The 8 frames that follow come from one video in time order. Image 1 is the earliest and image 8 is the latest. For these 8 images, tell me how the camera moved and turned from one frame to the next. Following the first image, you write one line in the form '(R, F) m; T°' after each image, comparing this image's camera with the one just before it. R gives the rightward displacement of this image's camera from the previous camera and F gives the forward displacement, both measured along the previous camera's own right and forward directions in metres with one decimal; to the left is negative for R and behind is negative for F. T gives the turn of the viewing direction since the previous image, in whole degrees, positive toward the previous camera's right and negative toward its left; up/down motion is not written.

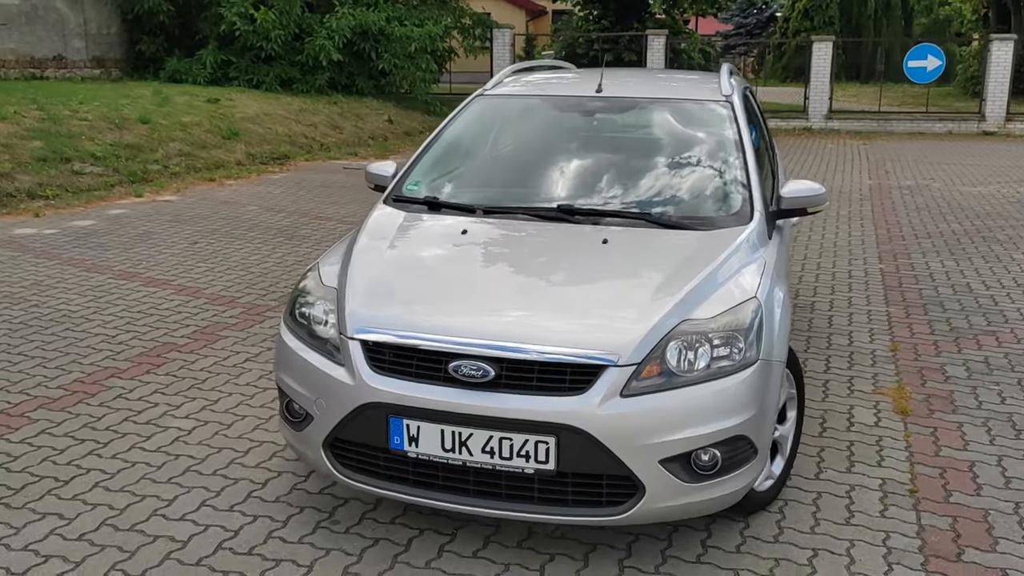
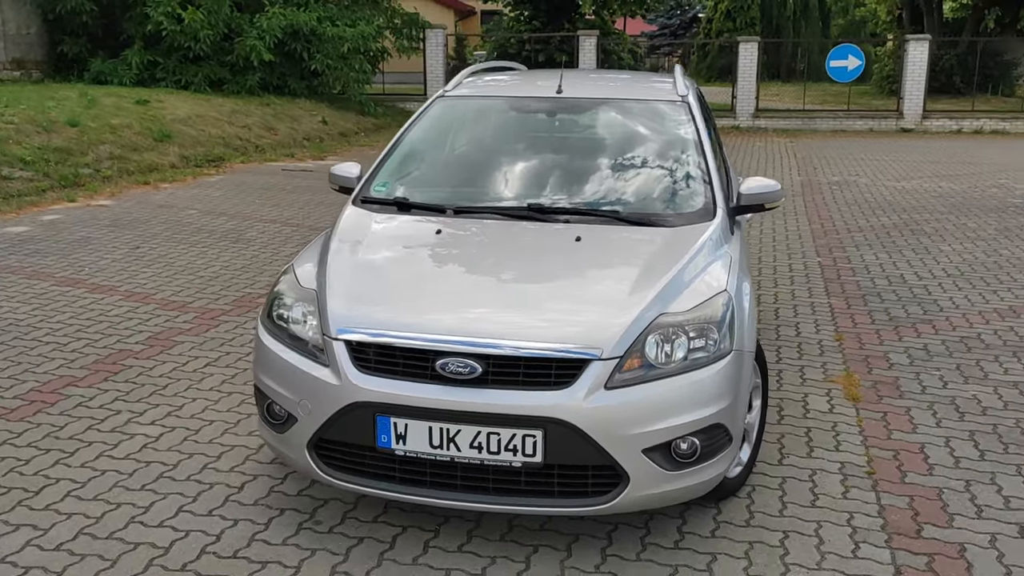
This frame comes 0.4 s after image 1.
(-0.2, -0.1) m; +4°
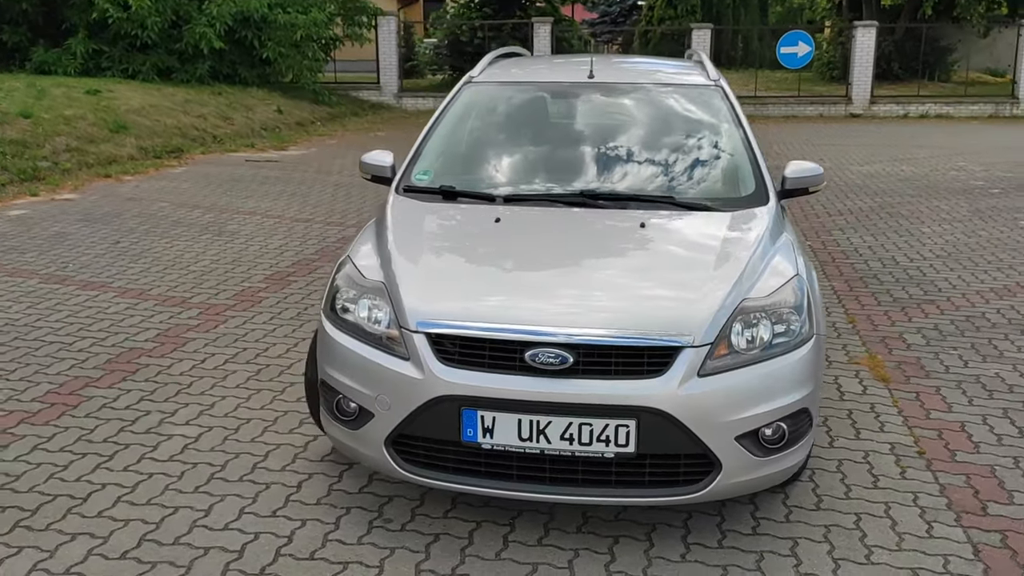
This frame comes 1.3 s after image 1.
(-0.4, +0.1) m; +4°
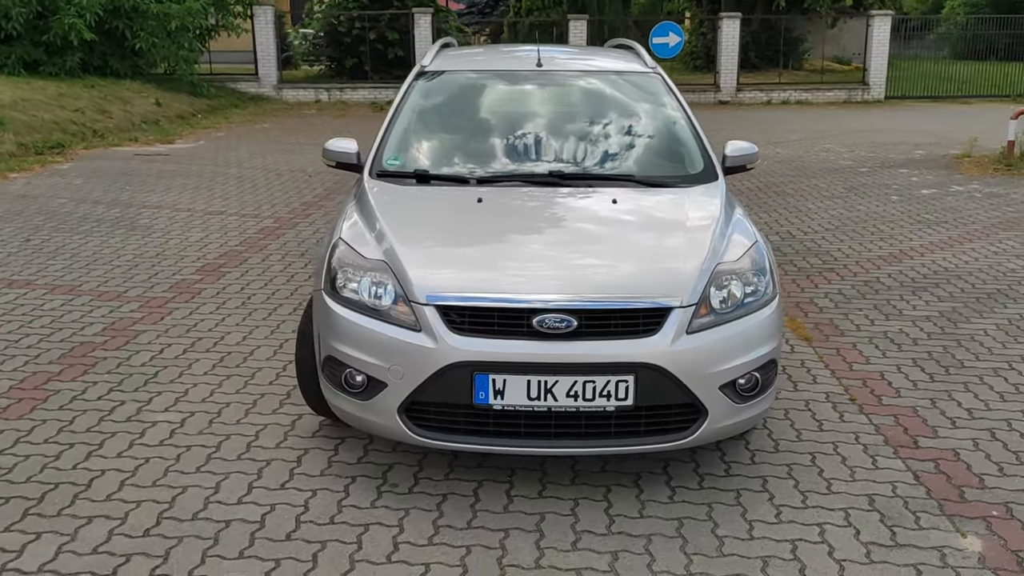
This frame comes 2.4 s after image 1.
(-0.4, -0.2) m; +8°
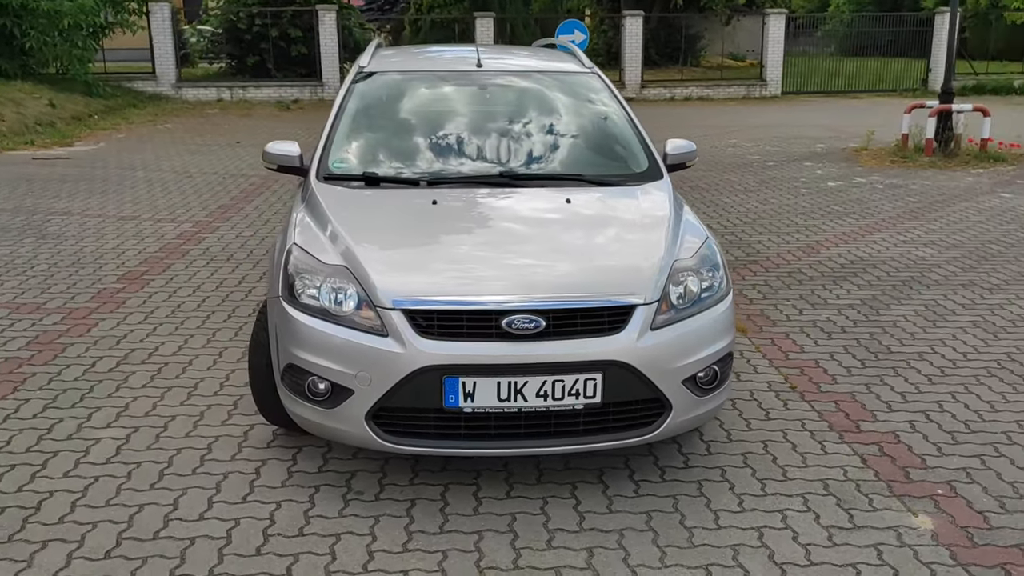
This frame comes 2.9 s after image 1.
(-0.2, 0.0) m; +6°
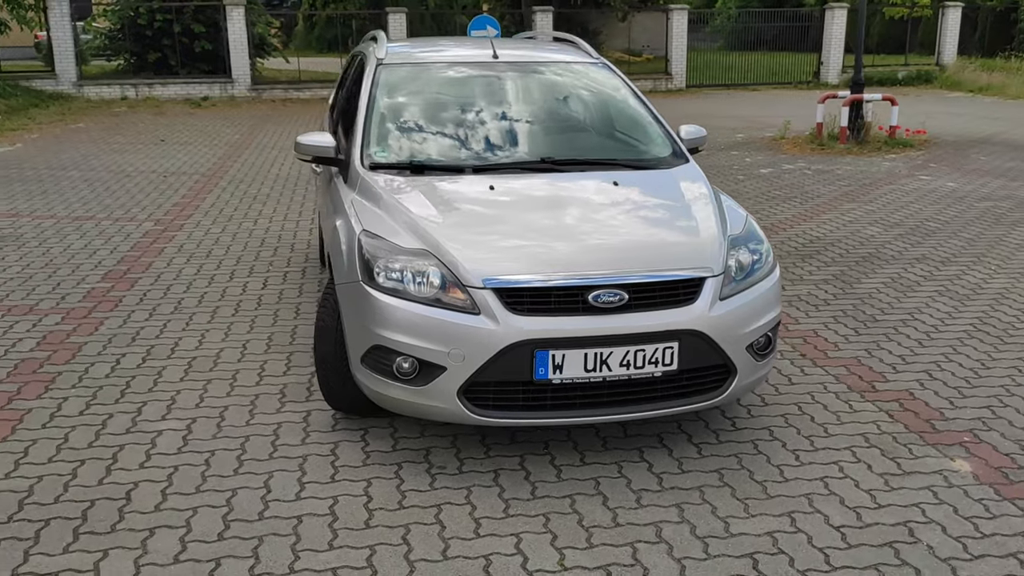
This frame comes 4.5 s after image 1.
(-0.6, -0.1) m; +7°
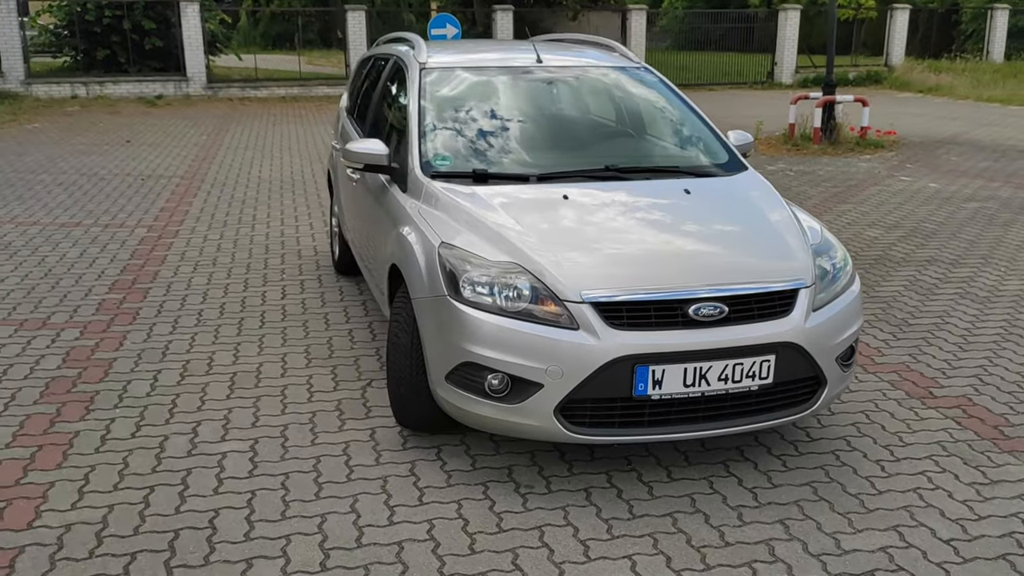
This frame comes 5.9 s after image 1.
(-0.5, +0.1) m; +4°
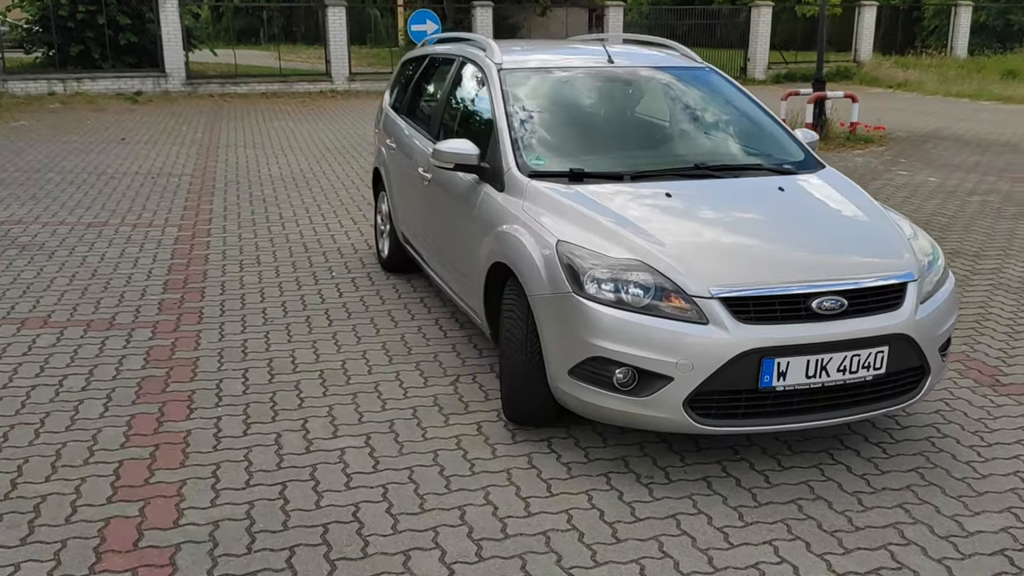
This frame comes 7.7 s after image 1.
(-0.6, -0.1) m; +3°
